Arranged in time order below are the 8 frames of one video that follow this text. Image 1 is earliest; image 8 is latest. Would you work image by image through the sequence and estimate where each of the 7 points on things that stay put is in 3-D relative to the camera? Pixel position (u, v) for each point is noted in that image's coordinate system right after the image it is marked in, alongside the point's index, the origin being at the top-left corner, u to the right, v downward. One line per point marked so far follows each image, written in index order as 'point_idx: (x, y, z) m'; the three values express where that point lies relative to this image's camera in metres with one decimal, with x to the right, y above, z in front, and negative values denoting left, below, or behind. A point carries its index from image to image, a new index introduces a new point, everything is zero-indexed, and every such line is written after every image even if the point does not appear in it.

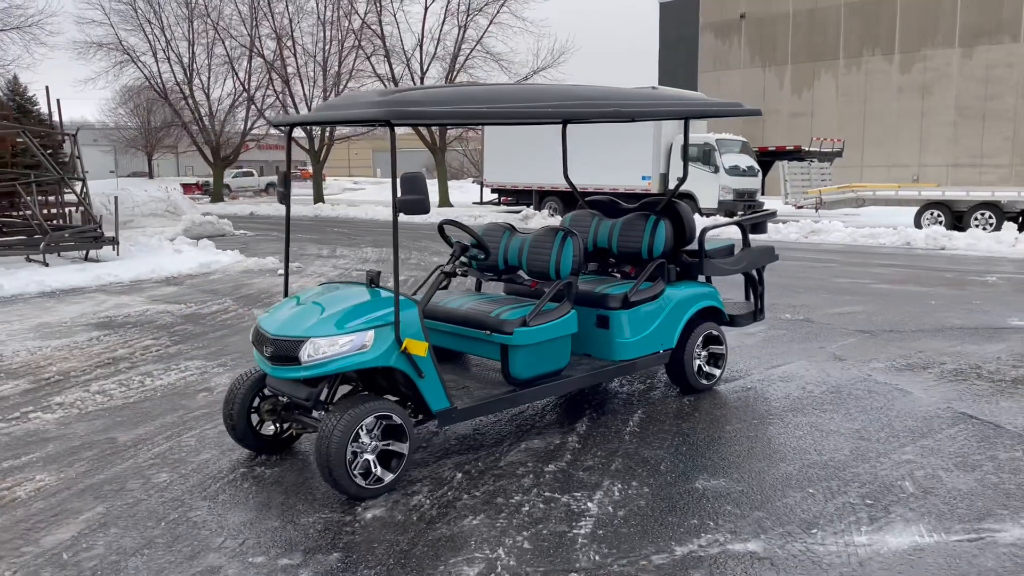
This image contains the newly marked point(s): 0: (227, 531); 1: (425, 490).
0: (-1.3, -1.1, +3.9) m
1: (-0.4, -1.0, +4.3) m
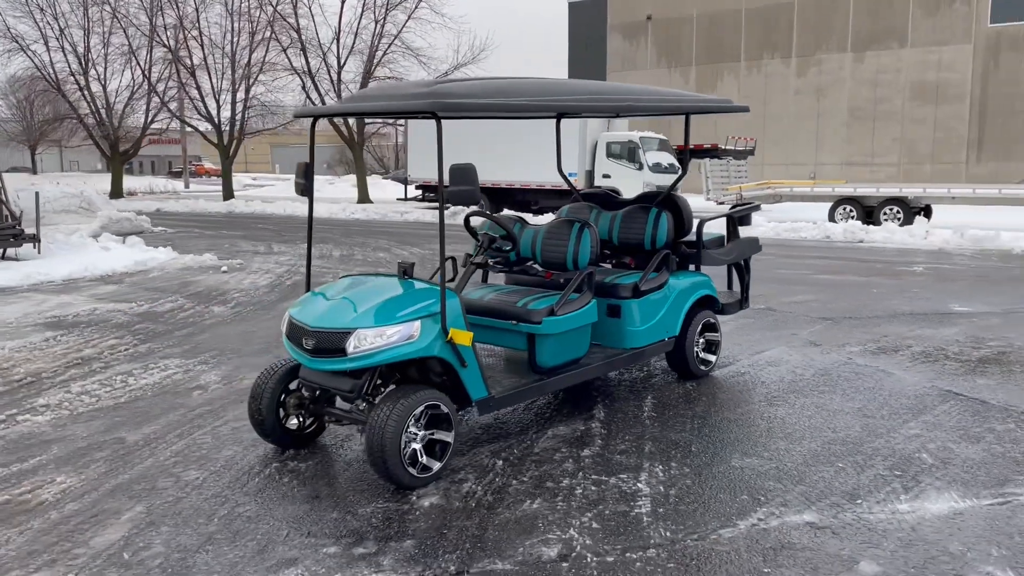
0: (-1.0, -1.0, +3.8) m
1: (-0.2, -0.9, +4.3) m
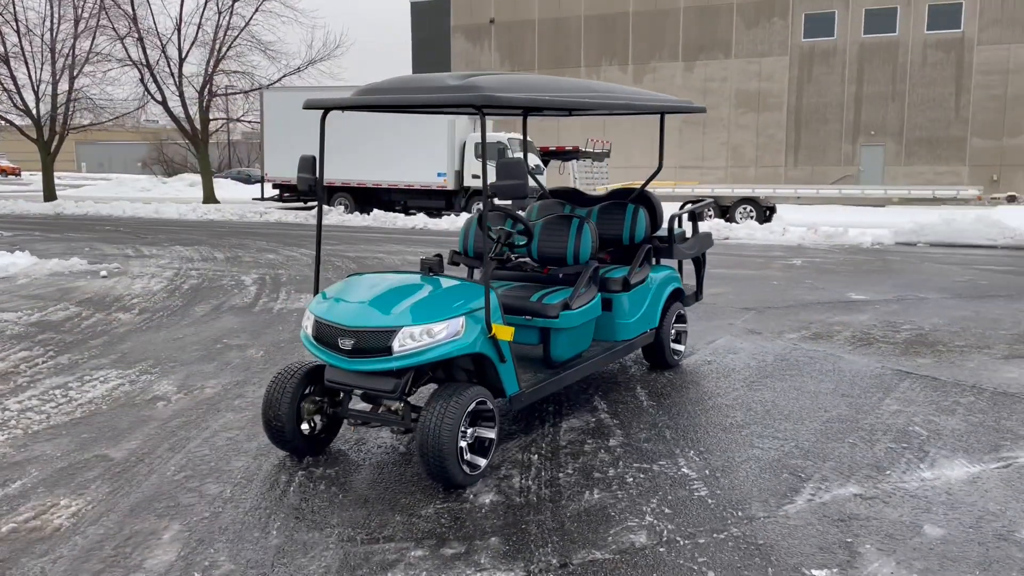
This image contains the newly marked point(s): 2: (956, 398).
0: (-0.7, -1.0, +3.7) m
1: (0.0, -0.9, +4.3) m
2: (+2.8, -0.7, +5.4) m
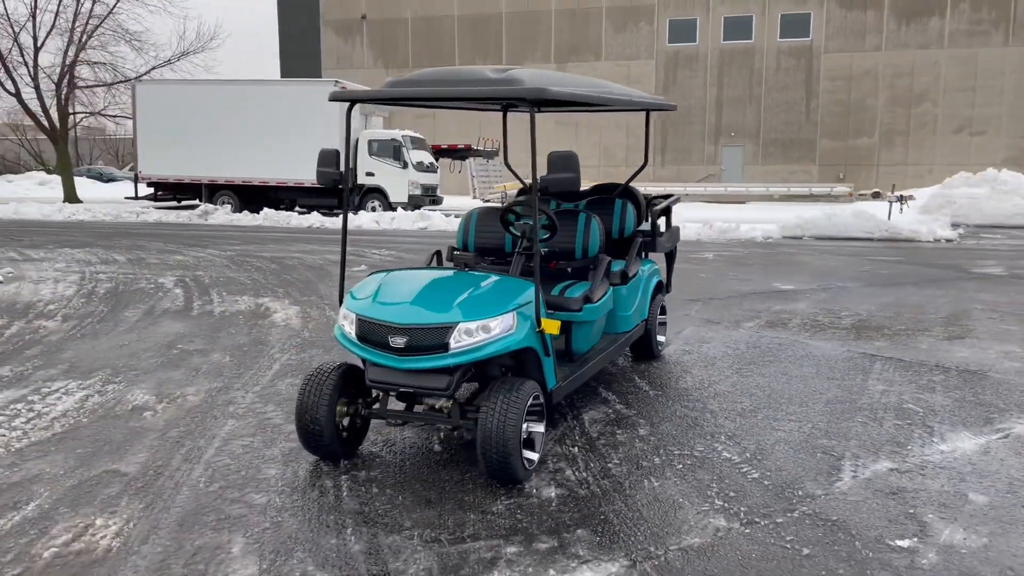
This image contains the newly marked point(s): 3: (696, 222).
0: (-0.3, -1.0, +3.6) m
1: (+0.3, -0.9, +4.3) m
2: (+2.8, -0.6, +5.8) m
3: (+4.0, +1.4, +19.1) m
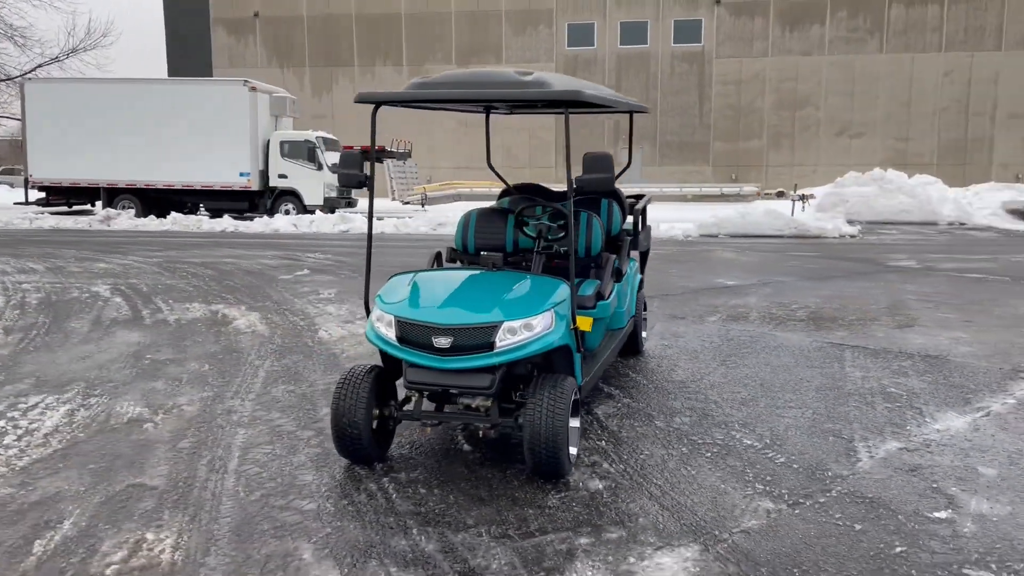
0: (-0.1, -1.0, +3.6) m
1: (+0.5, -0.9, +4.4) m
2: (+2.8, -0.5, +6.2) m
3: (+2.3, +1.5, +19.5) m
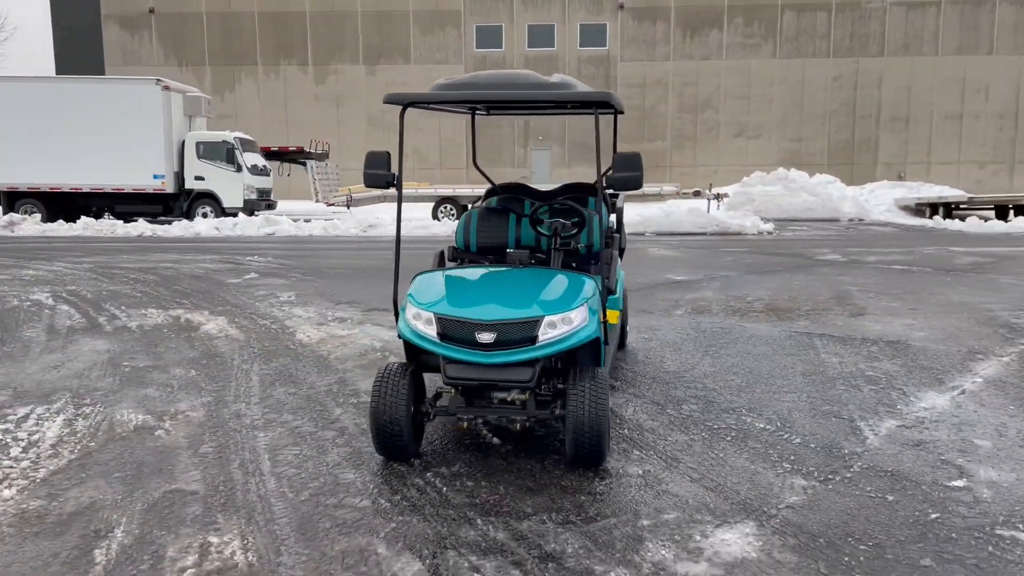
0: (+0.2, -1.0, +3.8) m
1: (+0.6, -0.8, +4.6) m
2: (+2.7, -0.5, +6.7) m
3: (+0.7, +1.5, +19.8) m
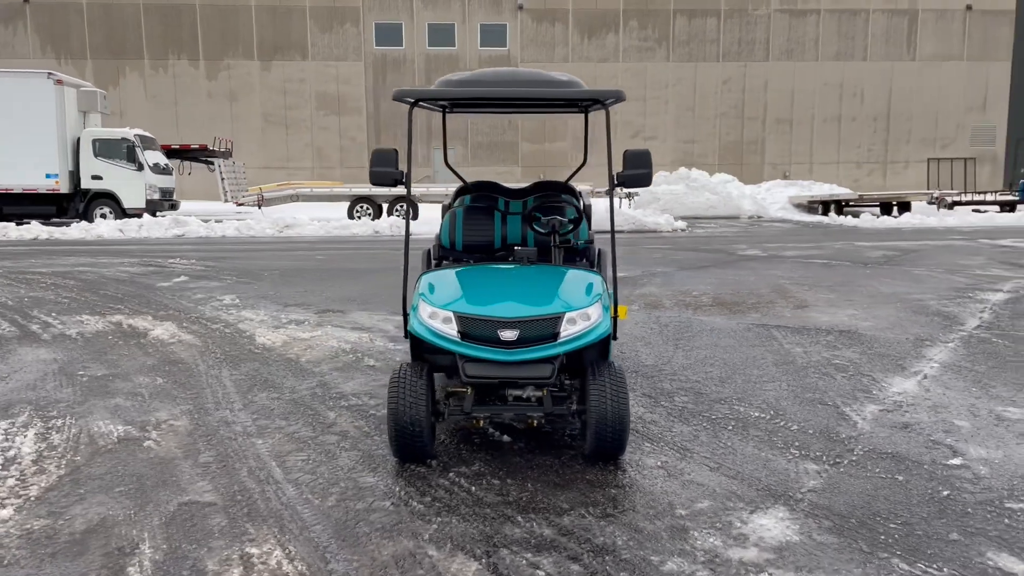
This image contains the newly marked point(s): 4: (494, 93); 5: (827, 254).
0: (+0.4, -1.0, +3.8) m
1: (+0.7, -0.8, +4.7) m
2: (+2.5, -0.4, +7.0) m
3: (-1.1, +1.5, +19.8) m
4: (-0.1, +1.0, +4.5) m
5: (+4.9, +0.5, +13.6) m
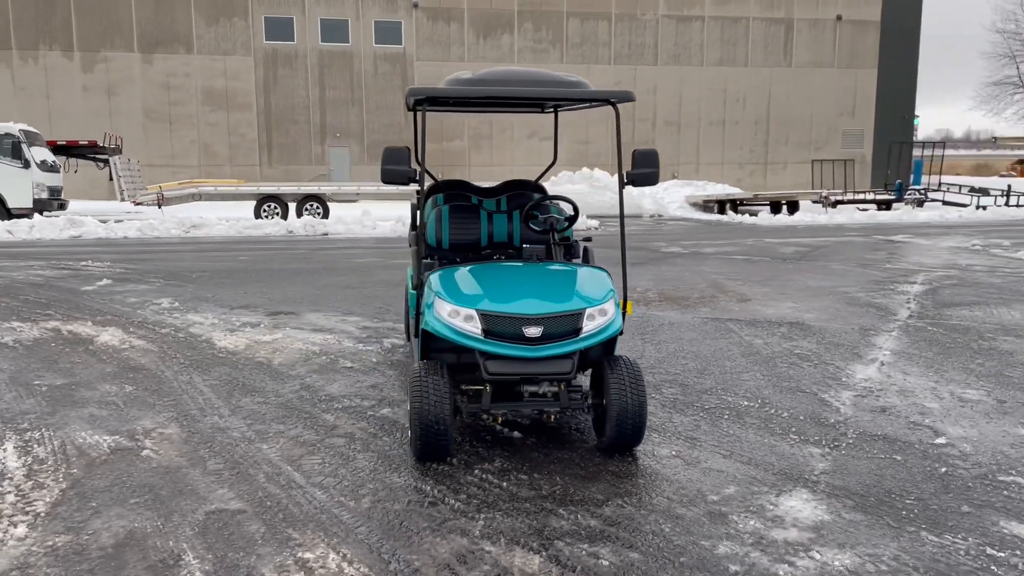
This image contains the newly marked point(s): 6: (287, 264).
0: (+0.5, -1.0, +3.9) m
1: (+0.7, -0.8, +4.8) m
2: (+2.2, -0.4, +7.3) m
3: (-3.0, +1.5, +19.6) m
4: (0.0, +1.0, +4.6) m
5: (+3.8, +0.6, +14.2) m
6: (-3.2, +0.3, +12.3) m
